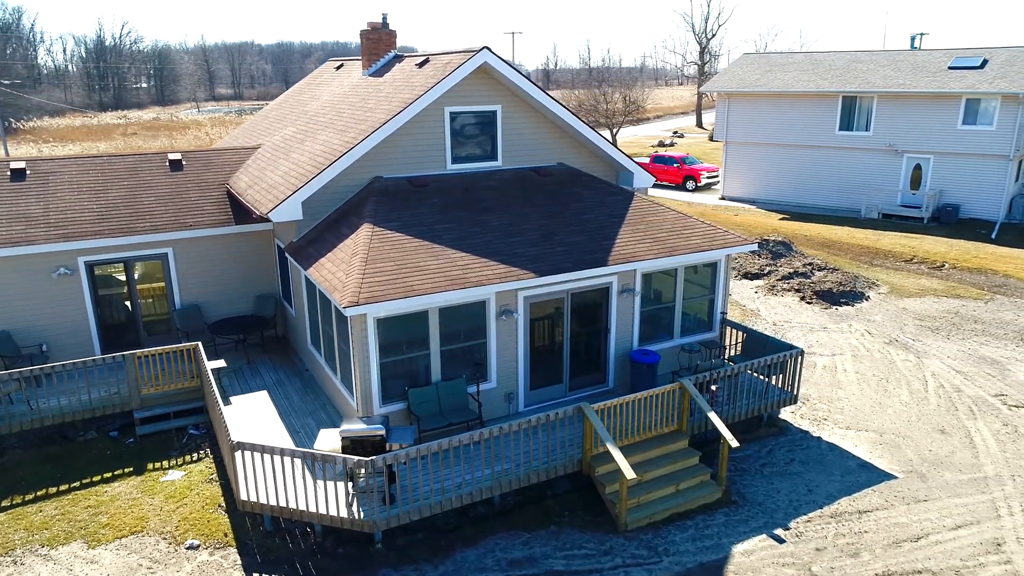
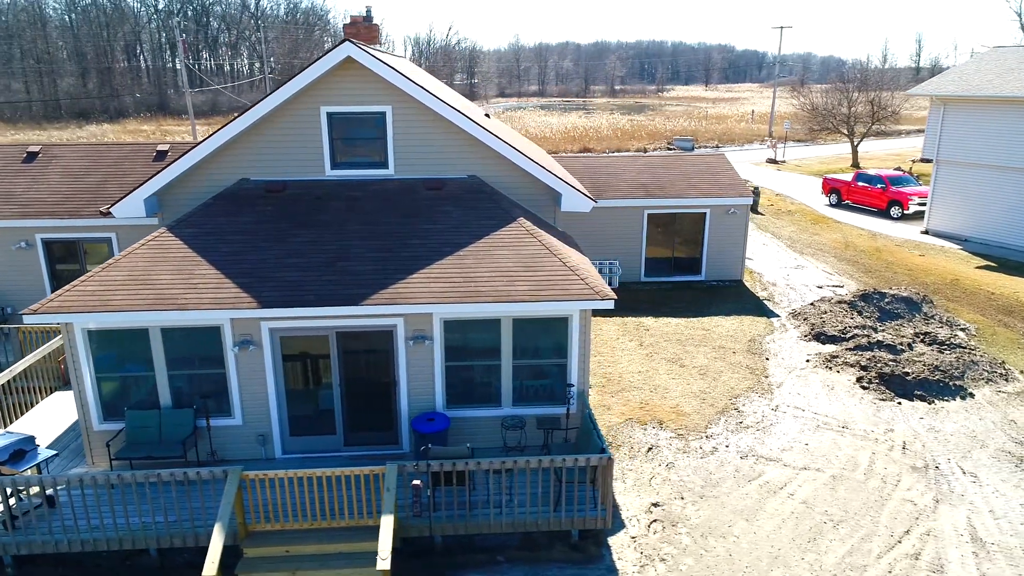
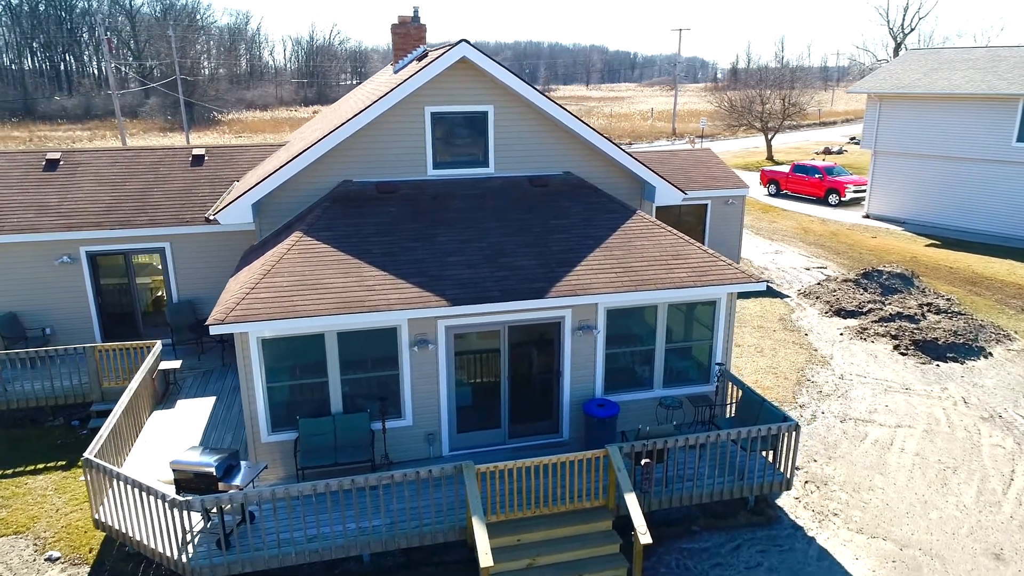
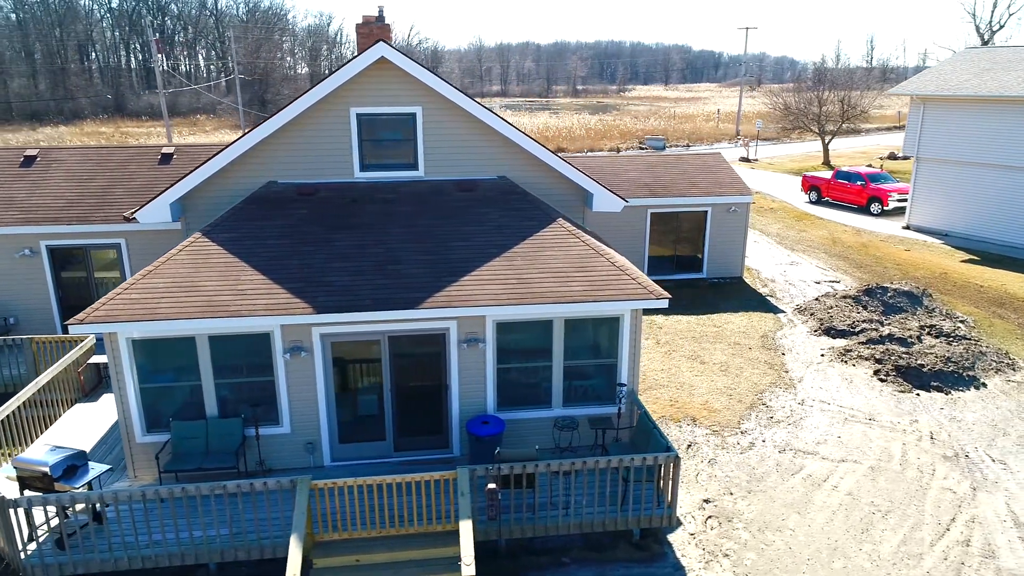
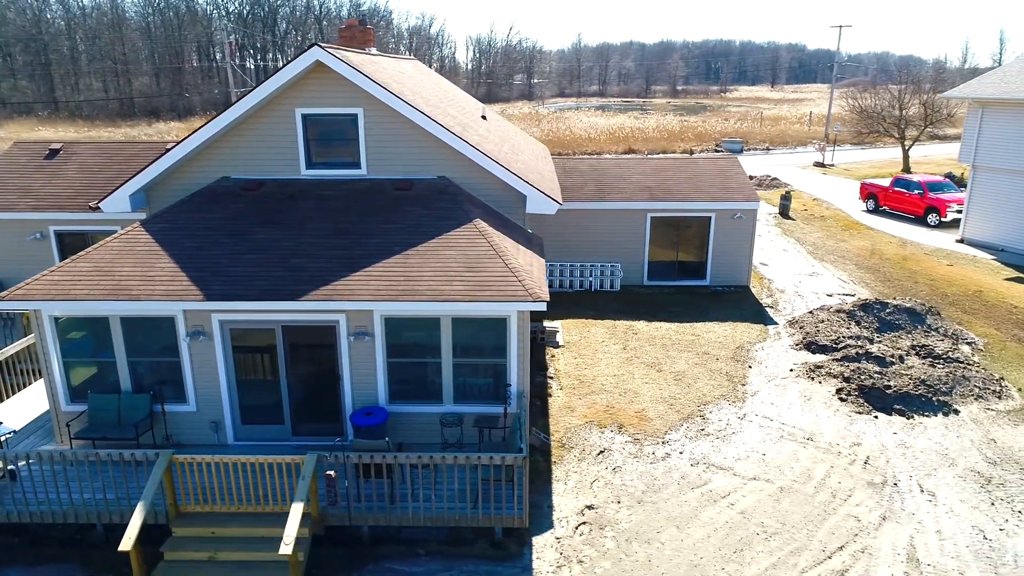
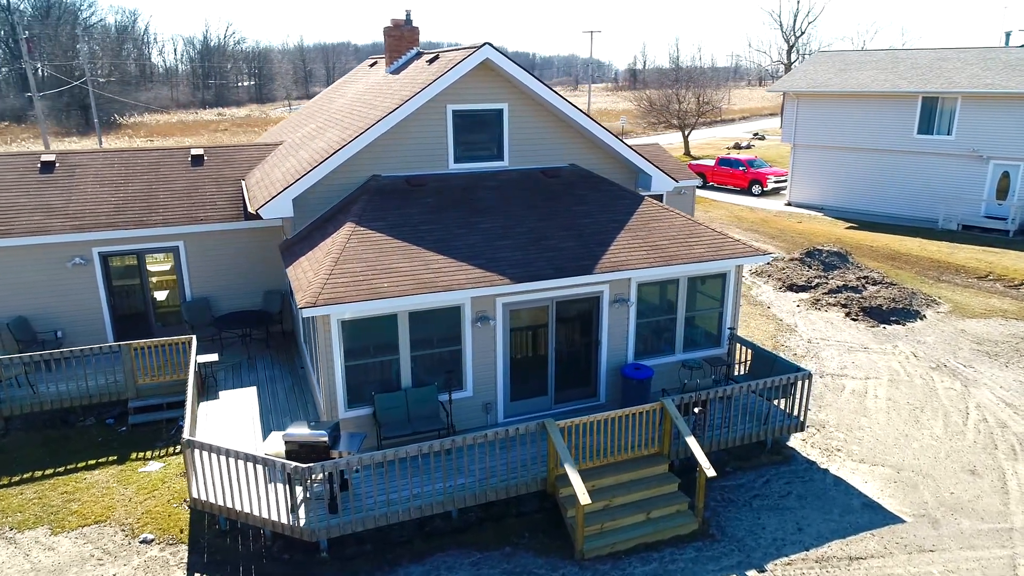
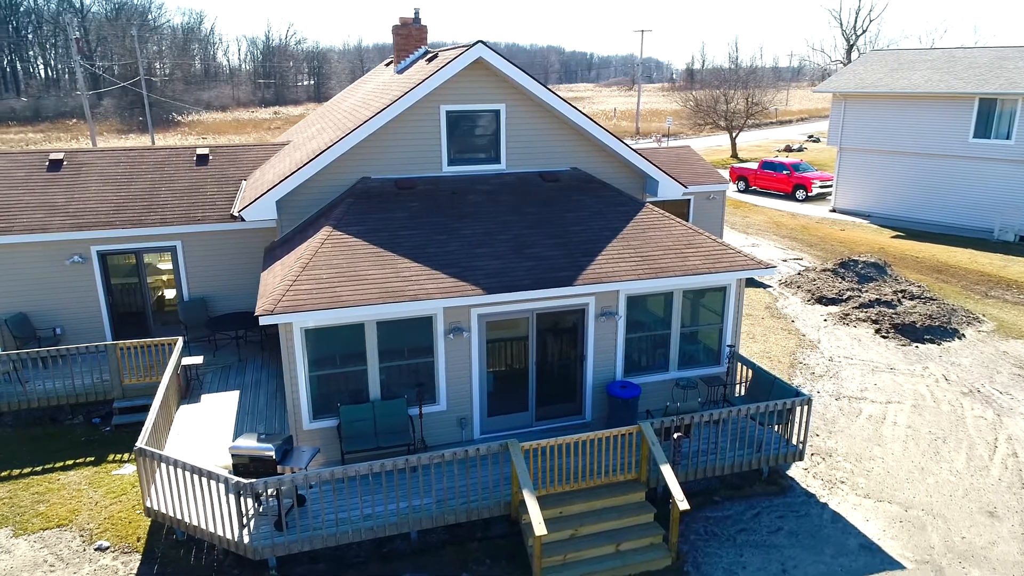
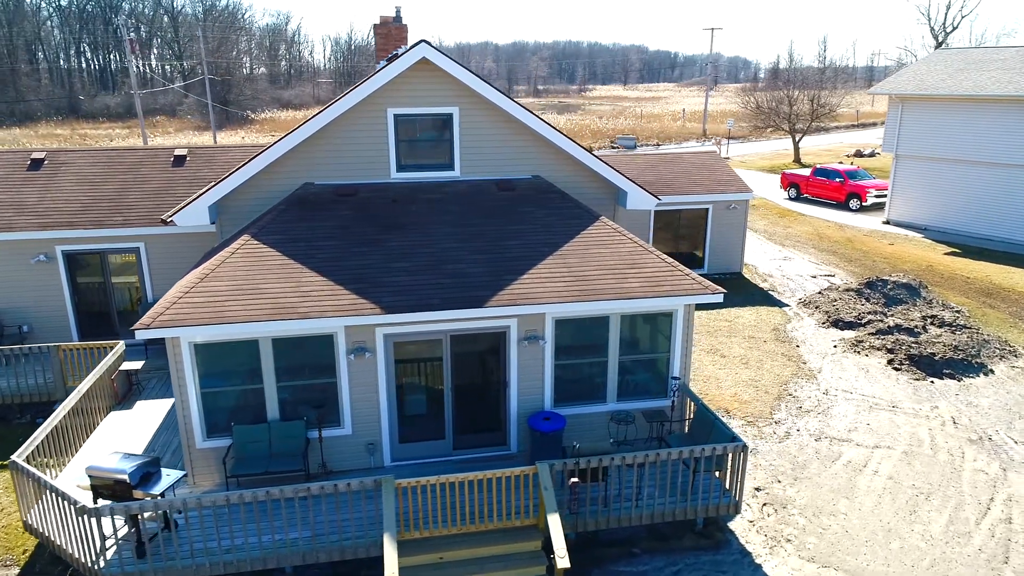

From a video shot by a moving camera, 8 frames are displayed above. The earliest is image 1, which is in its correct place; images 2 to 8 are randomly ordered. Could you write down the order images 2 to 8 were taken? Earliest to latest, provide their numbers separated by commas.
6, 7, 3, 8, 4, 2, 5
